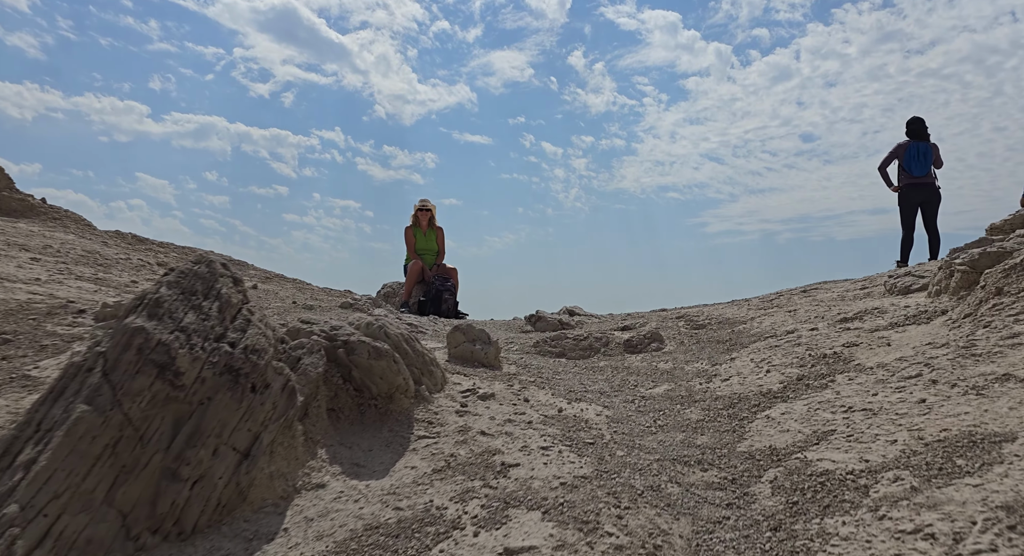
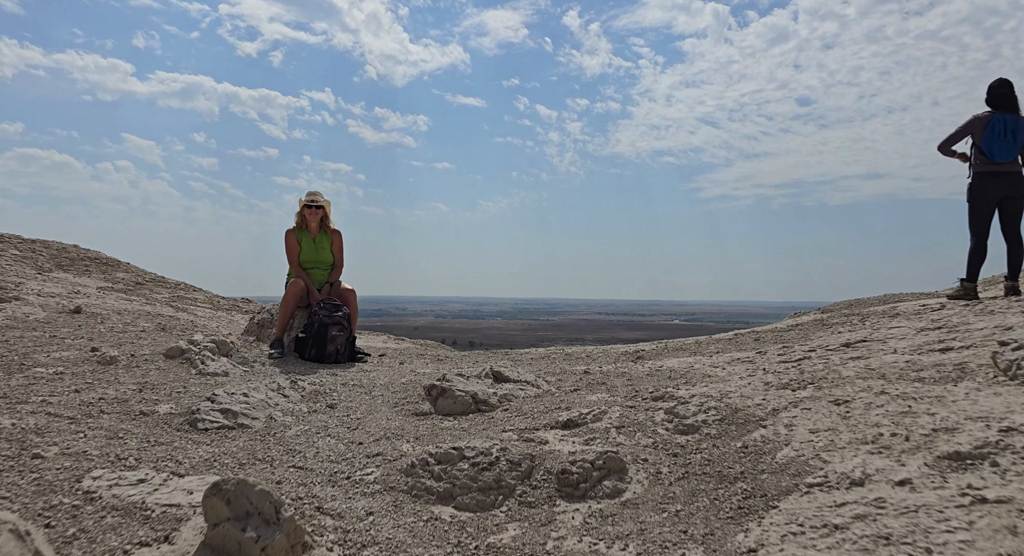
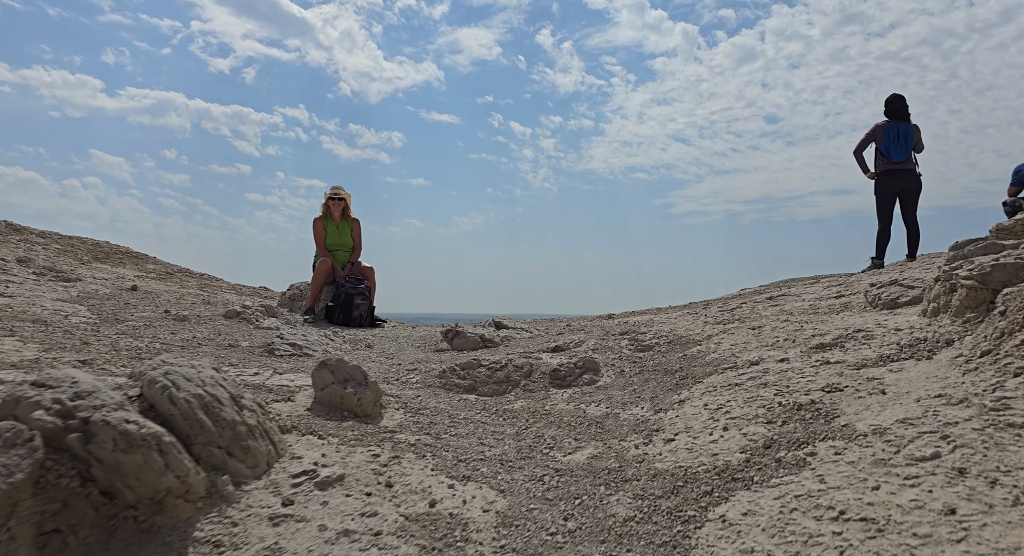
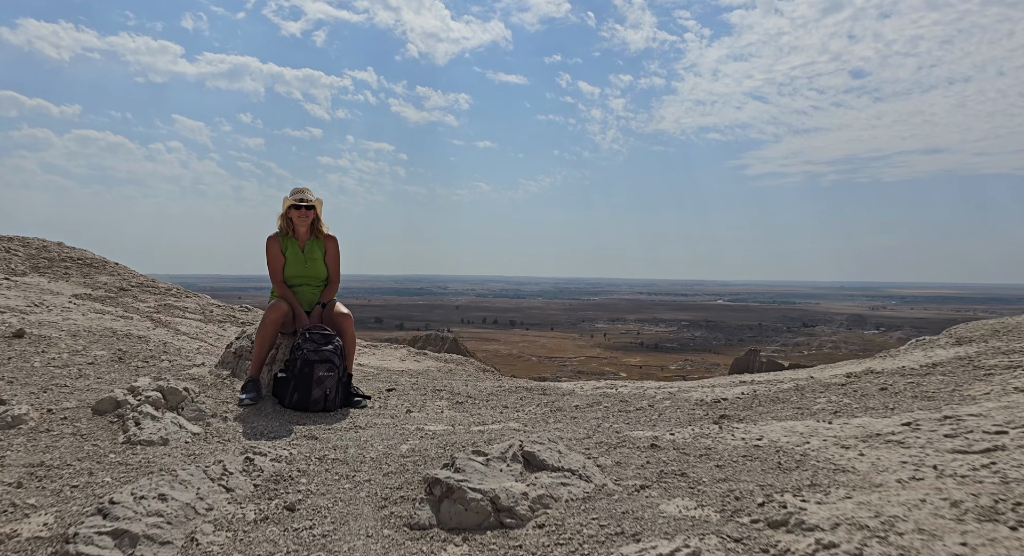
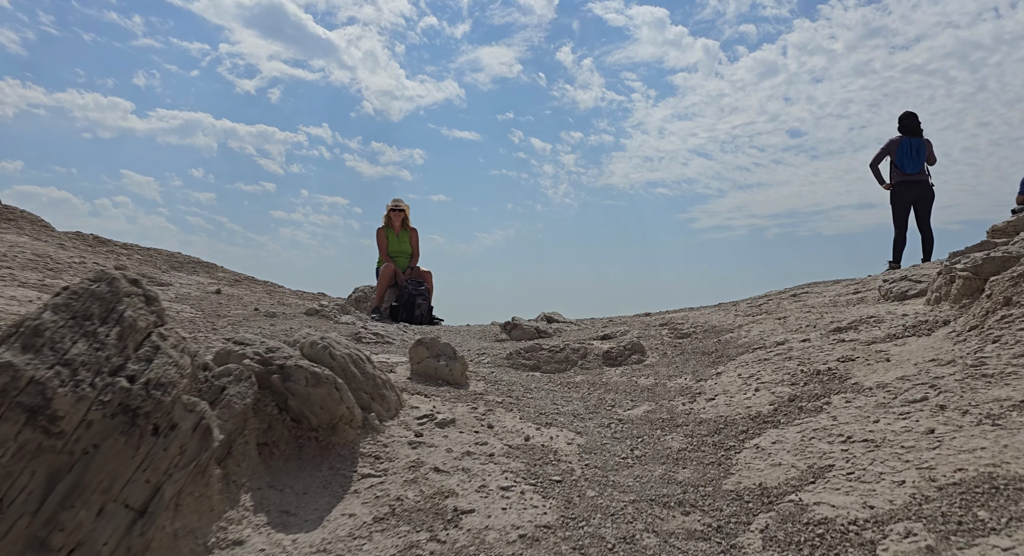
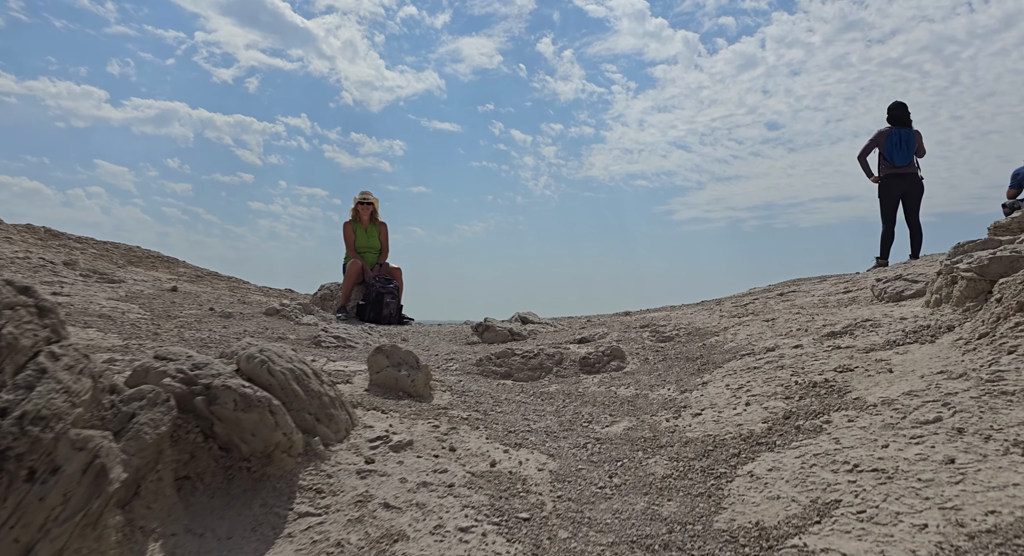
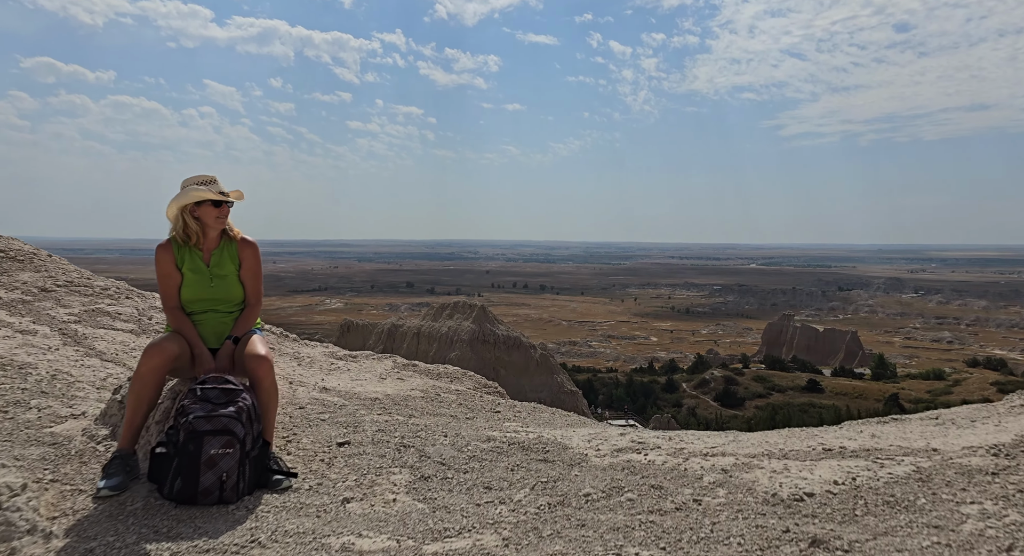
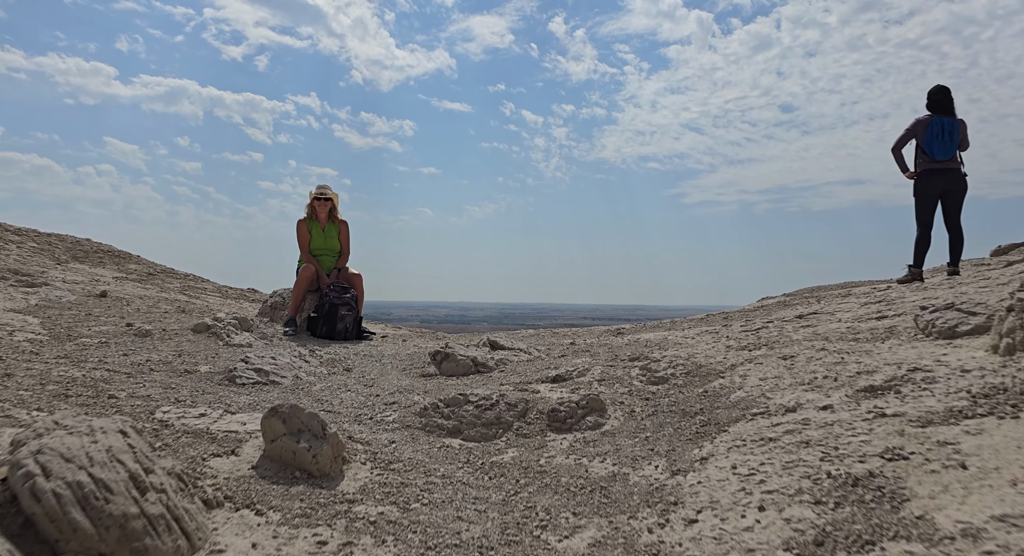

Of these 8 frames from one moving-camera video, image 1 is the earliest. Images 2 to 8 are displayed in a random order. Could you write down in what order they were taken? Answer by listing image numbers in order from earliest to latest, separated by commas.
5, 6, 3, 8, 2, 4, 7
